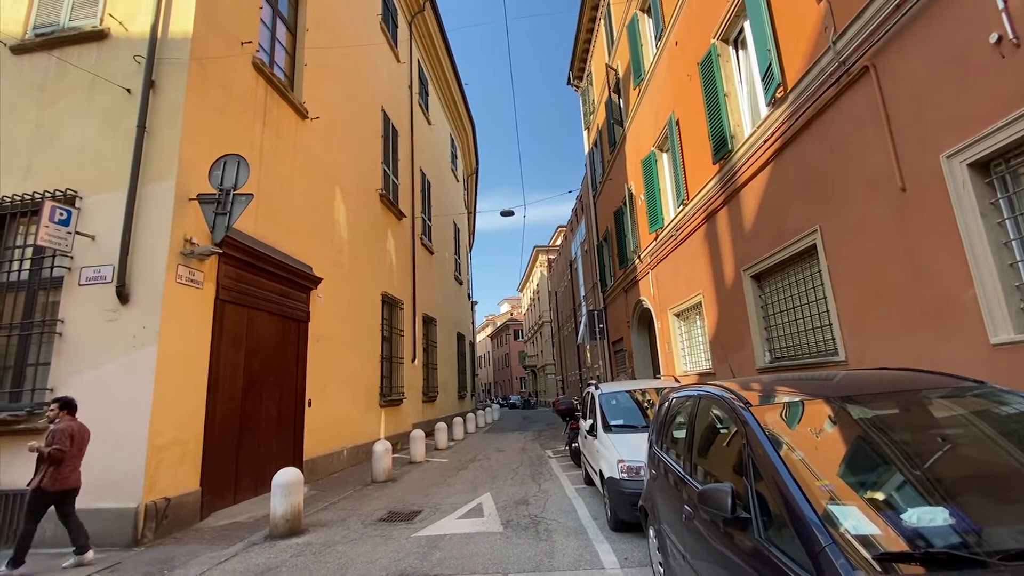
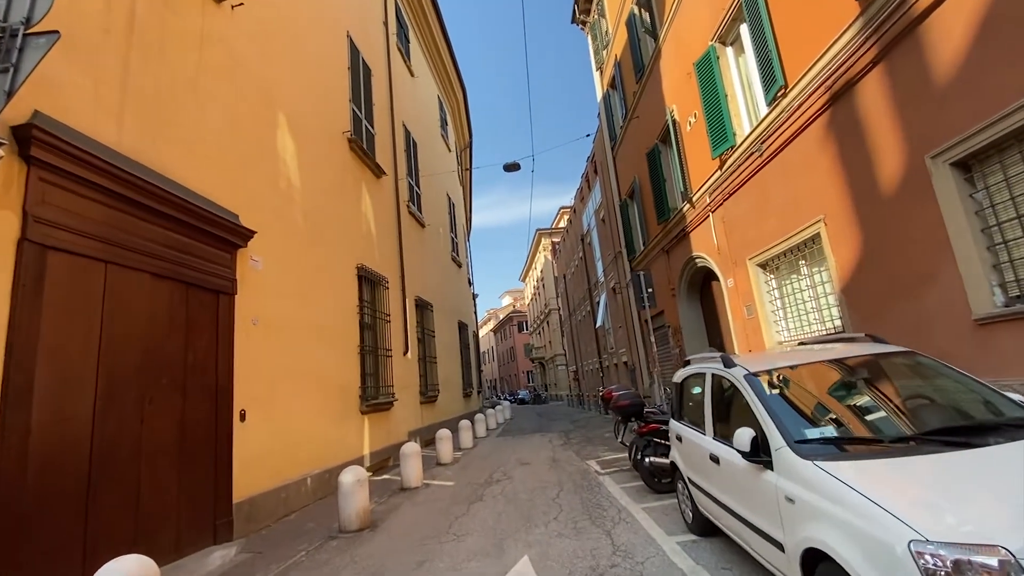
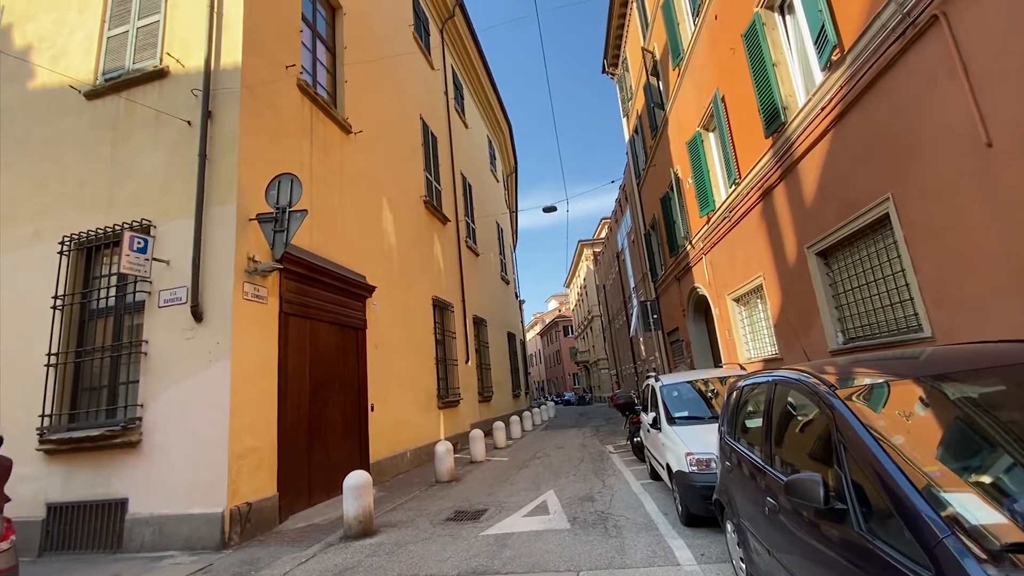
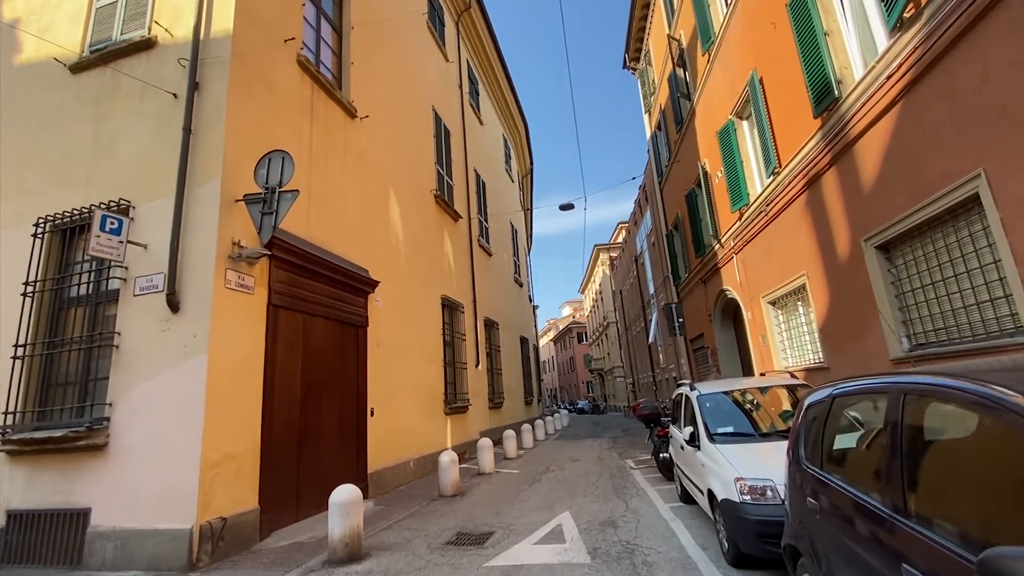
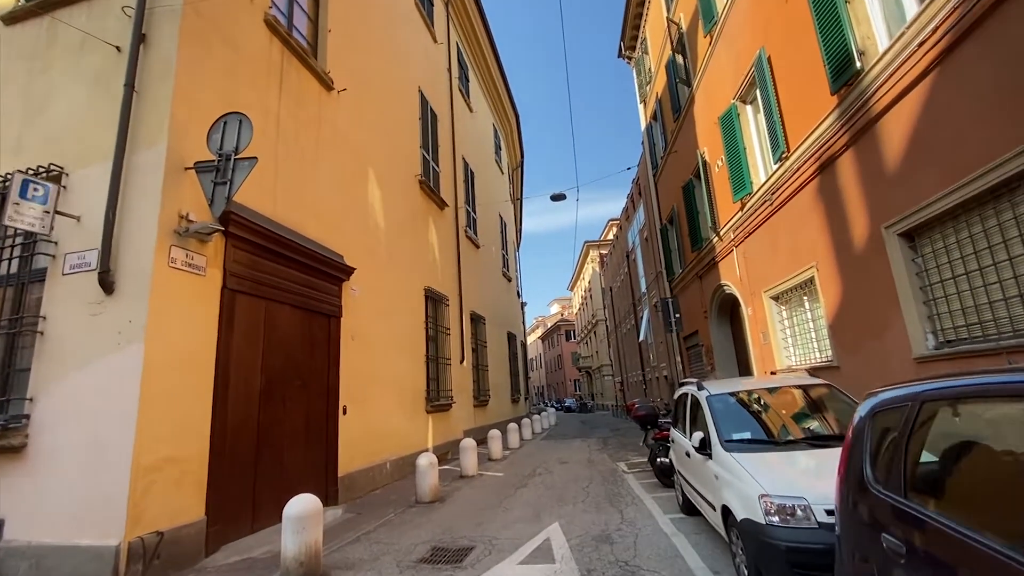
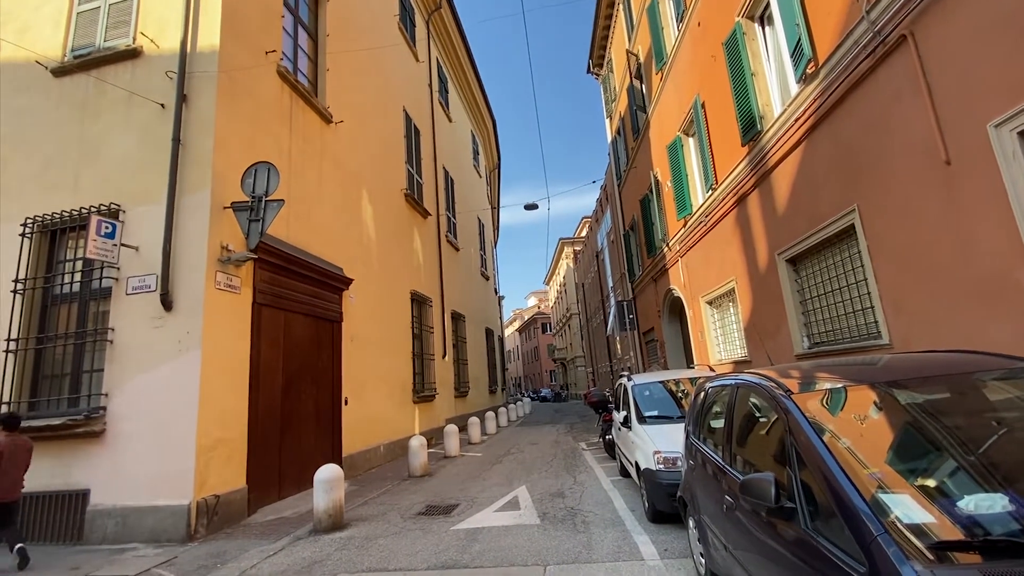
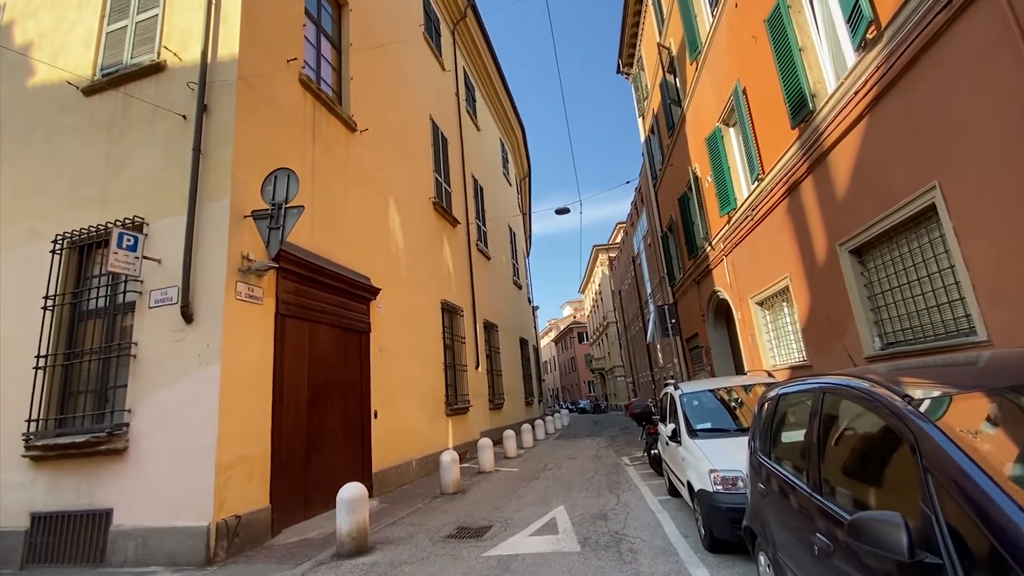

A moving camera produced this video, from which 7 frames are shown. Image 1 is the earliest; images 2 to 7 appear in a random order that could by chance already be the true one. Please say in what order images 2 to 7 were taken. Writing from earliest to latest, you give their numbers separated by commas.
6, 3, 7, 4, 5, 2
